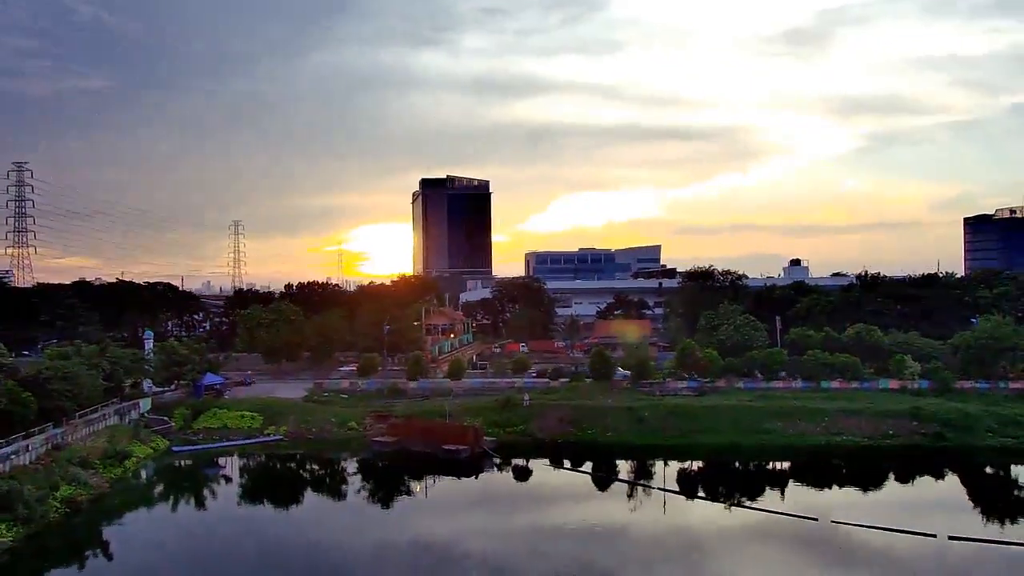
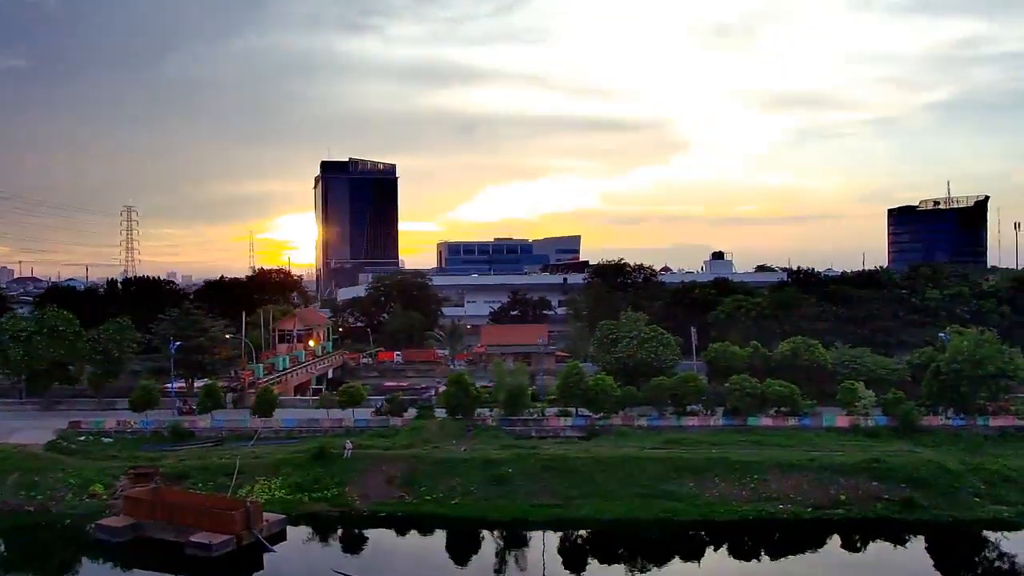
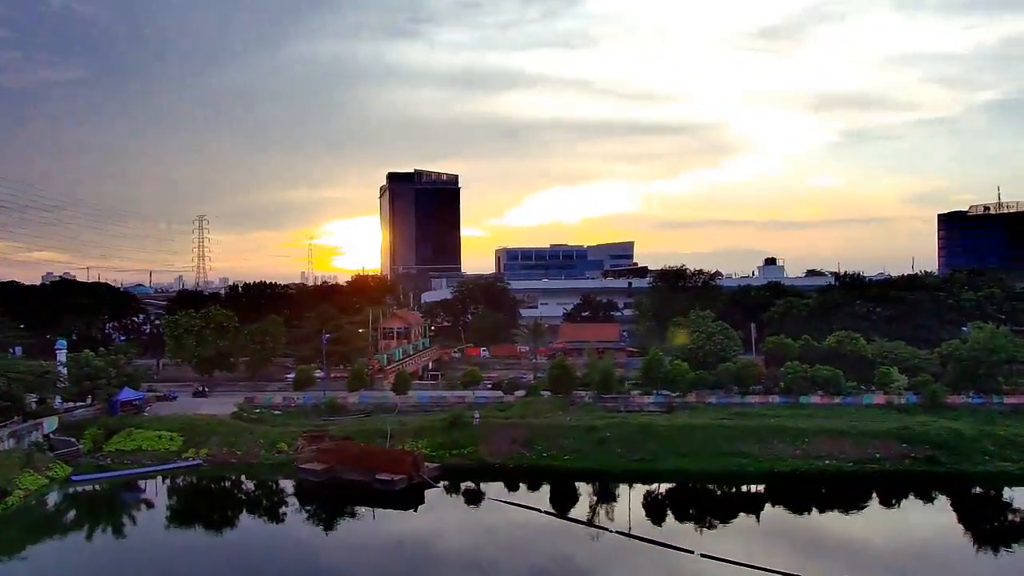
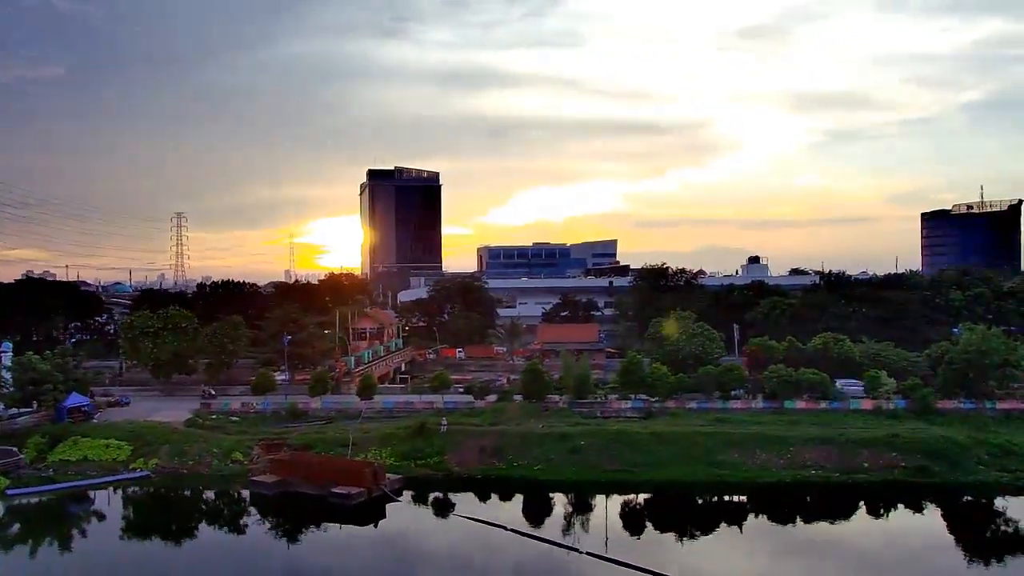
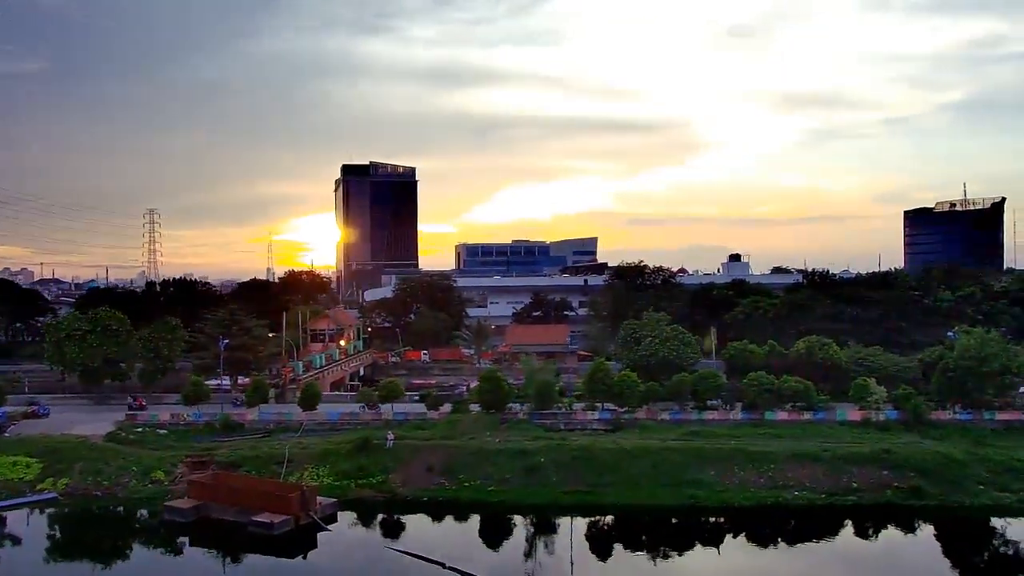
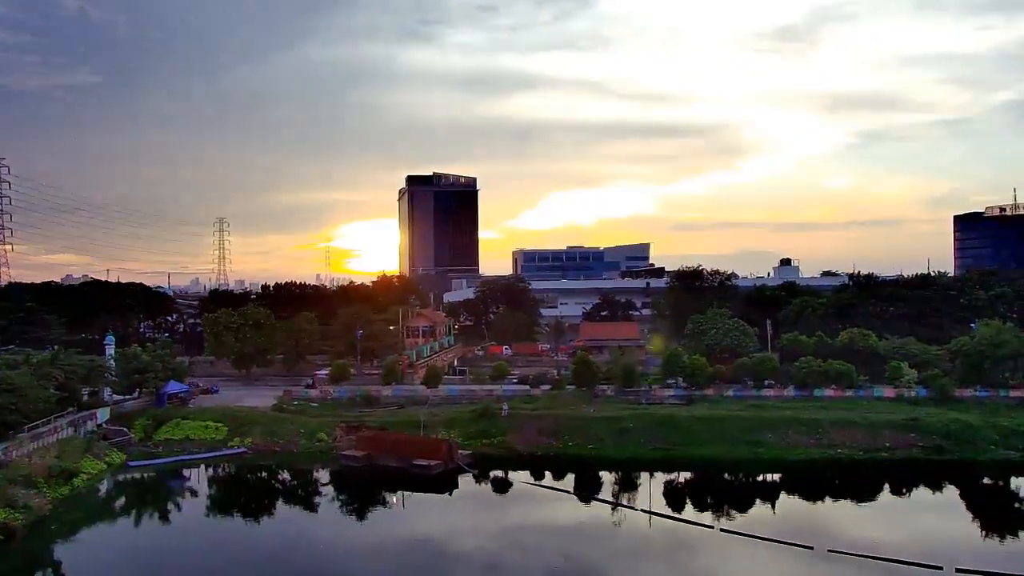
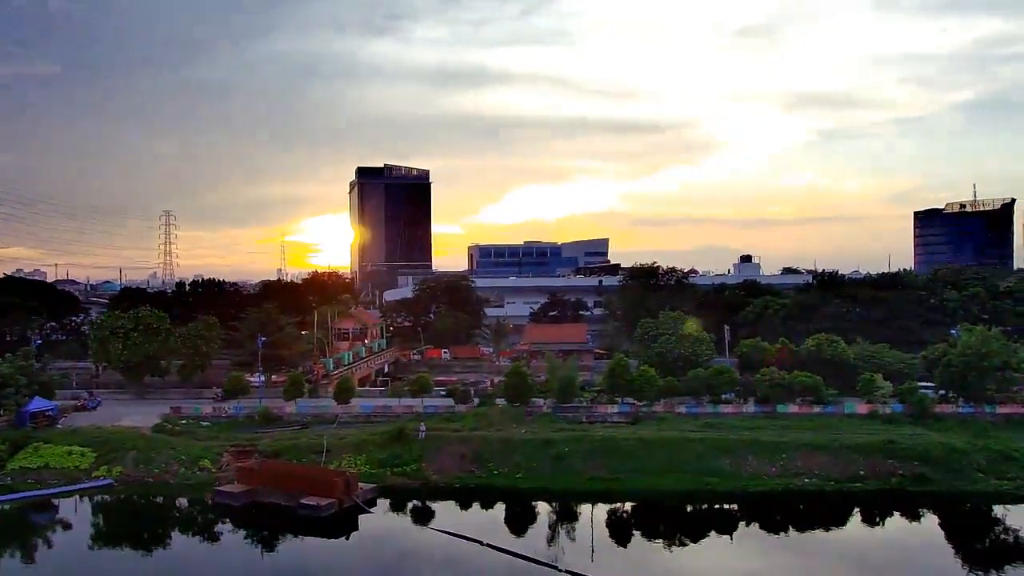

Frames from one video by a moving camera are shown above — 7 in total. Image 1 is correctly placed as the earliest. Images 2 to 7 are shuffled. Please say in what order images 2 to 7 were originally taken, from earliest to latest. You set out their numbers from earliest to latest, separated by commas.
6, 3, 4, 7, 5, 2
